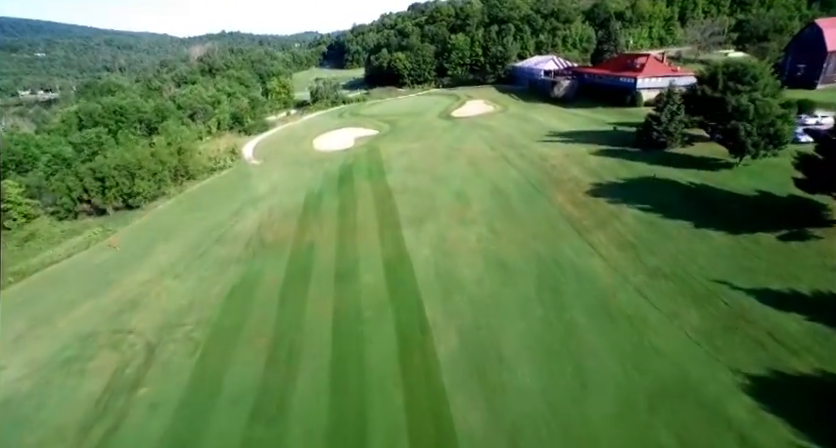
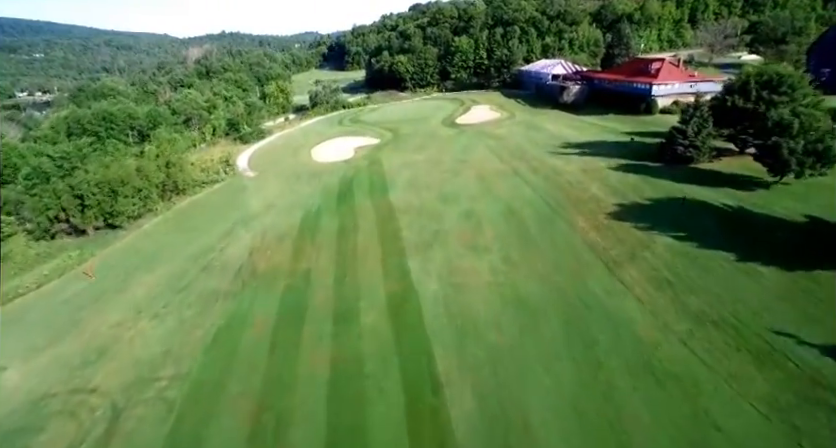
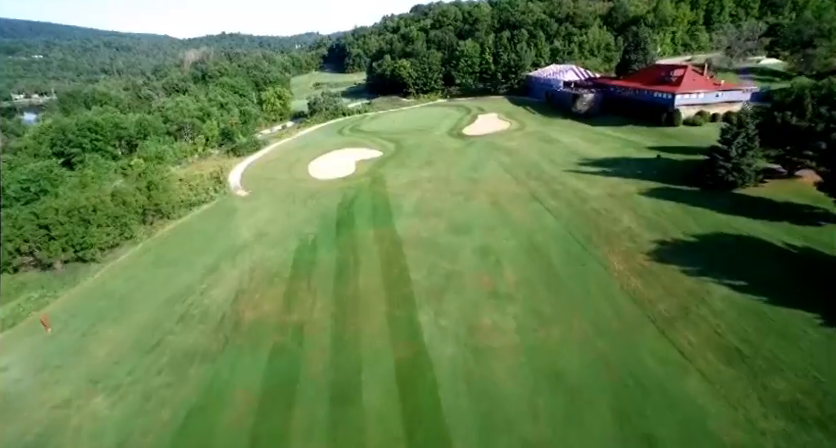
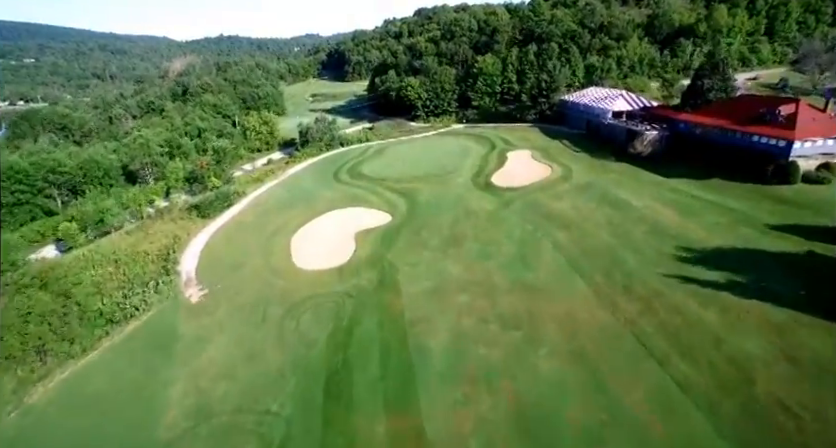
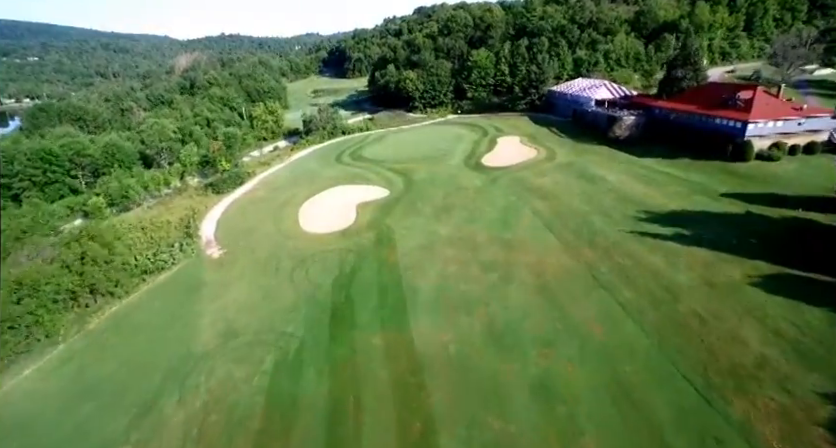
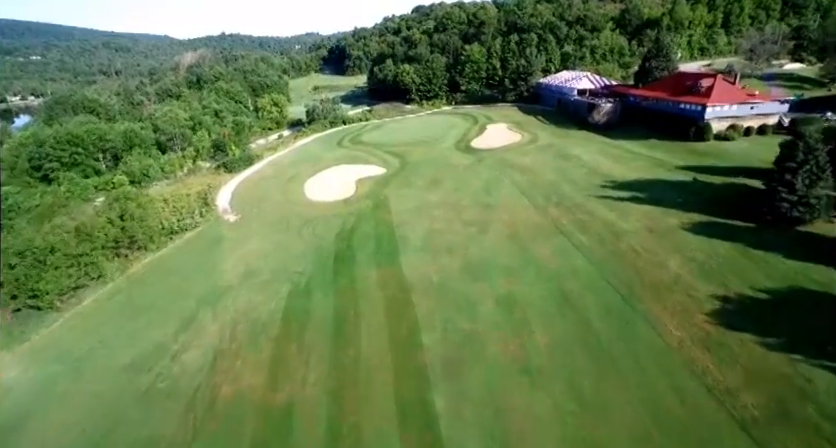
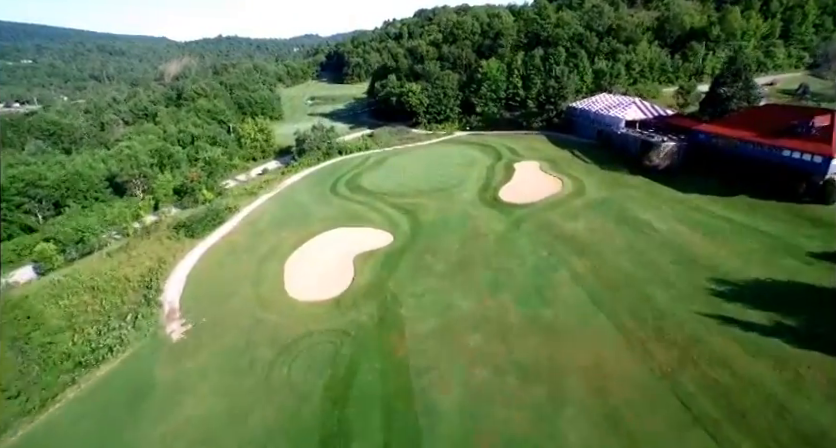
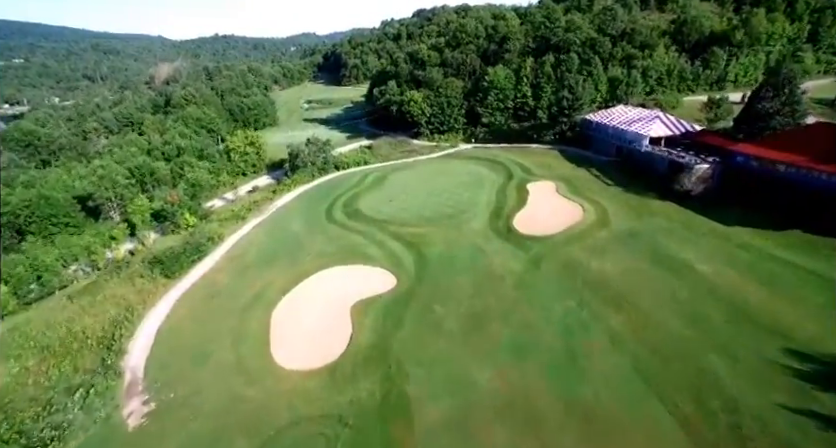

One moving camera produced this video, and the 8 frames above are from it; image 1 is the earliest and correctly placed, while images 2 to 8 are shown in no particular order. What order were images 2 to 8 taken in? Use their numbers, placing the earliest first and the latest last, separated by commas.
2, 3, 6, 5, 4, 7, 8
